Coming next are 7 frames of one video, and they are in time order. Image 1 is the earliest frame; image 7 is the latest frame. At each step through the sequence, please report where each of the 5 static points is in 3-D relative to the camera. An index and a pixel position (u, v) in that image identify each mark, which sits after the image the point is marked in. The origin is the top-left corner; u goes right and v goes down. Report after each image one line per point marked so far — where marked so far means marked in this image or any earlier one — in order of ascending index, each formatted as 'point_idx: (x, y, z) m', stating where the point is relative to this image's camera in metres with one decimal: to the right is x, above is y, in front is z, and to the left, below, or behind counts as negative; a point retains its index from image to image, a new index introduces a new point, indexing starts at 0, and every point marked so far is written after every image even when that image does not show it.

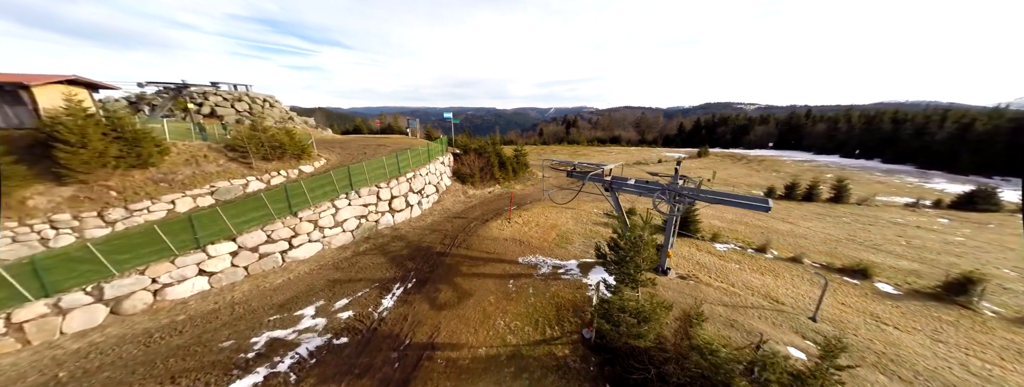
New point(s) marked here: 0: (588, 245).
0: (+4.2, -2.9, +15.1) m
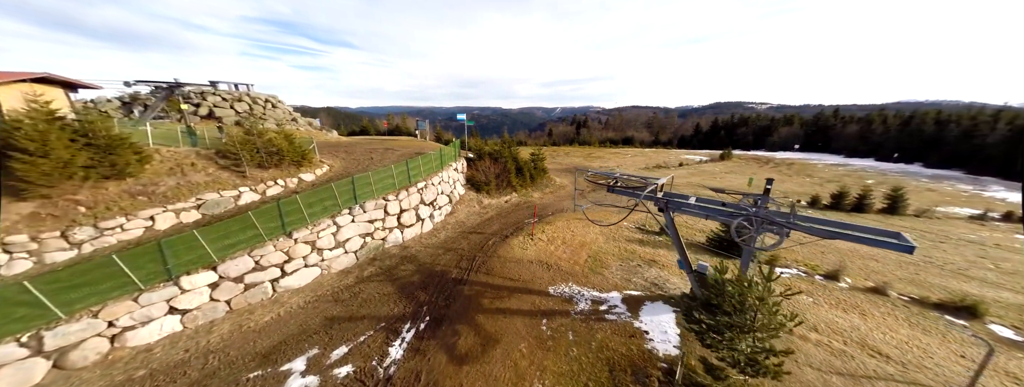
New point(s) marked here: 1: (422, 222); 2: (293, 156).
0: (+5.4, -3.6, +12.9) m
1: (-5.1, -1.6, +15.6) m
2: (-12.7, +2.1, +16.0) m
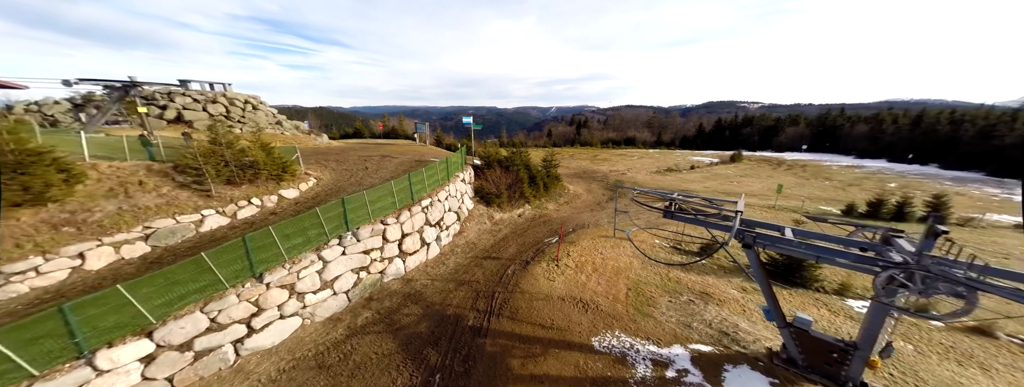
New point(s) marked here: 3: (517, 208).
0: (+6.5, -4.5, +10.5) m
1: (-4.0, -2.5, +13.1) m
2: (-11.7, +1.2, +13.4) m
3: (+0.3, -1.0, +19.3) m
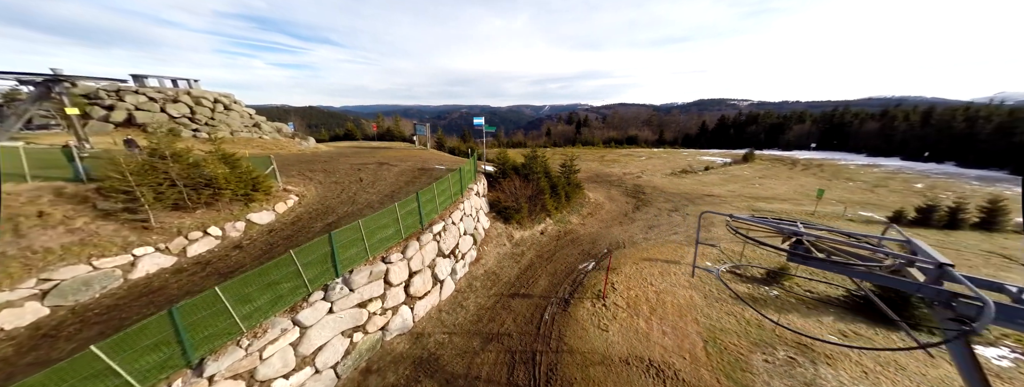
0: (+7.9, -5.2, +7.9) m
1: (-2.7, -3.4, +10.3) m
2: (-10.4, +0.2, +10.4) m
3: (+1.5, -1.8, +16.5) m
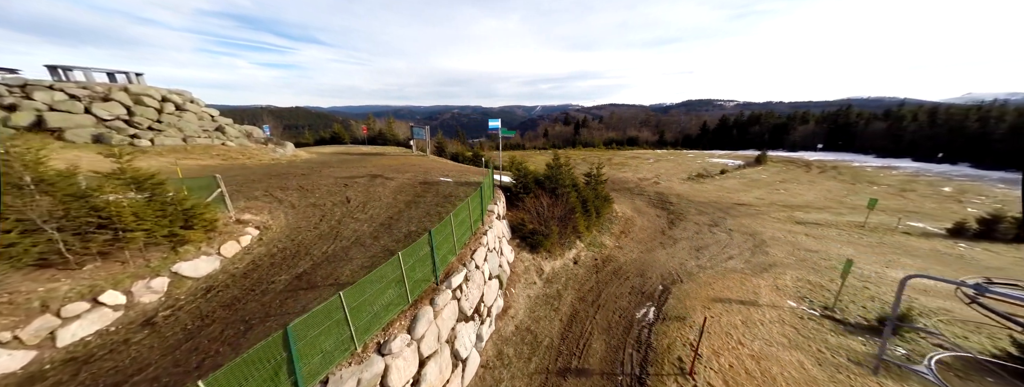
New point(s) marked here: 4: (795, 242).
0: (+9.4, -6.1, +4.9) m
1: (-1.3, -4.4, +7.0) m
2: (-9.0, -0.8, +7.0) m
3: (+2.8, -2.7, +13.3) m
4: (+17.6, -3.0, +17.2) m
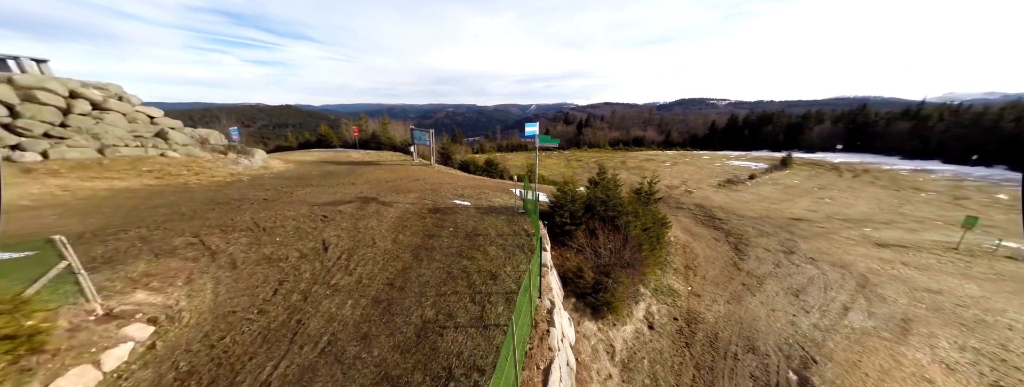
0: (+11.2, -7.3, +1.2) m
1: (+0.5, -5.6, +3.2) m
2: (-7.3, -2.1, +3.0) m
3: (+4.4, -3.9, +9.5) m
4: (+19.2, -4.1, +13.6) m
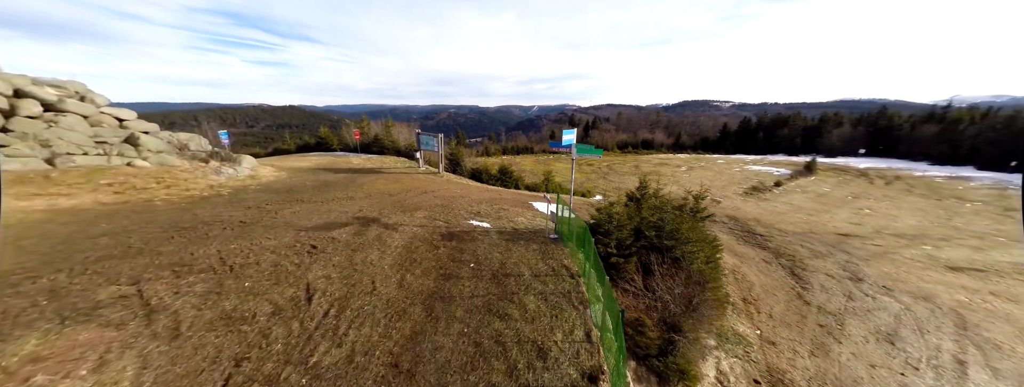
0: (+12.1, -8.0, -1.0) m
1: (+1.4, -6.3, +1.1) m
2: (-6.3, -2.7, +1.0) m
3: (+5.4, -4.6, +7.5) m
4: (+20.2, -5.0, +11.4) m
